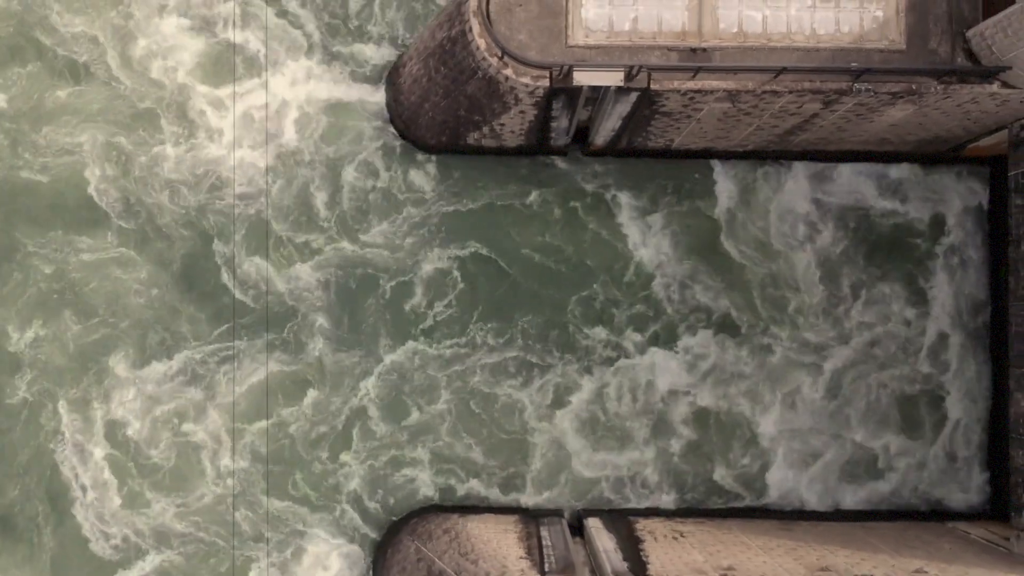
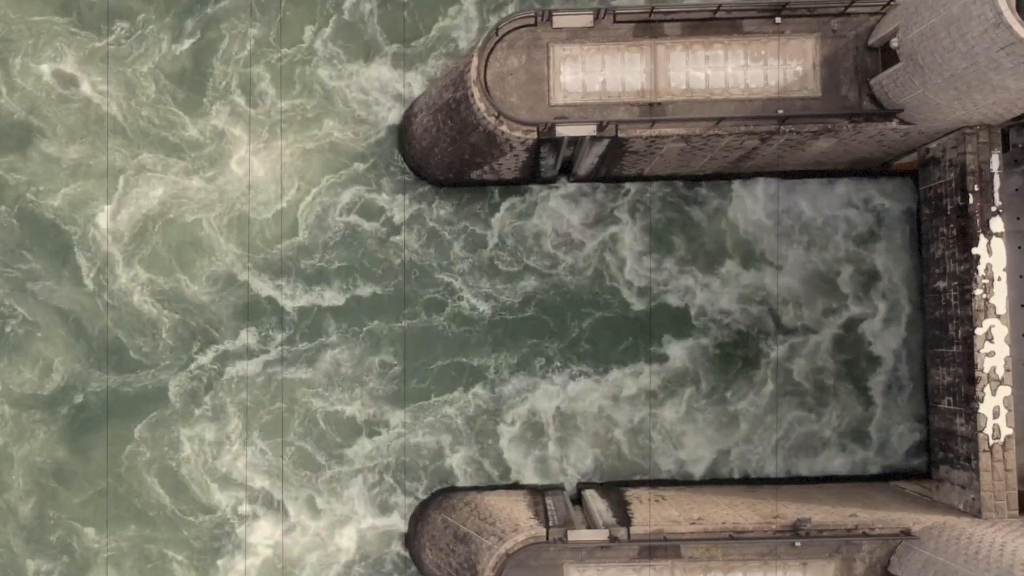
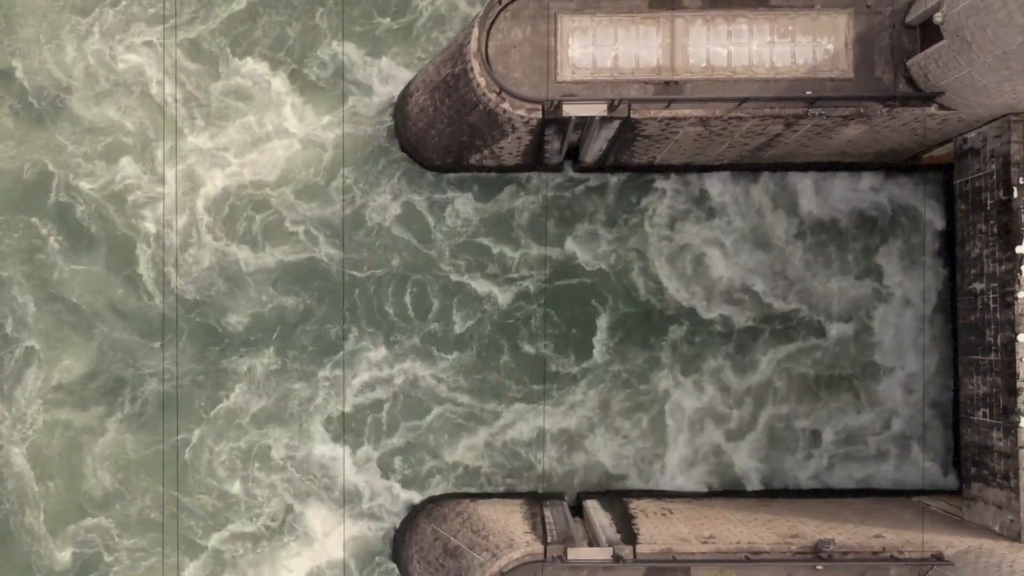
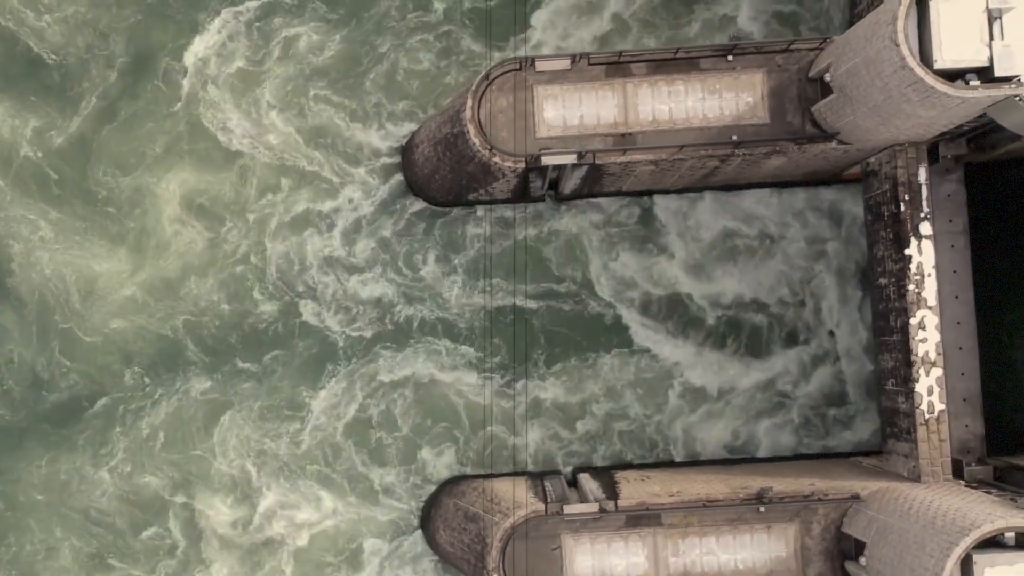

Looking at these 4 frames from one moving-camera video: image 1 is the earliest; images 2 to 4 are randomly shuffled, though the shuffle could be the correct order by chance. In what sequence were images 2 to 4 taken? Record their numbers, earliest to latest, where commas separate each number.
3, 2, 4
